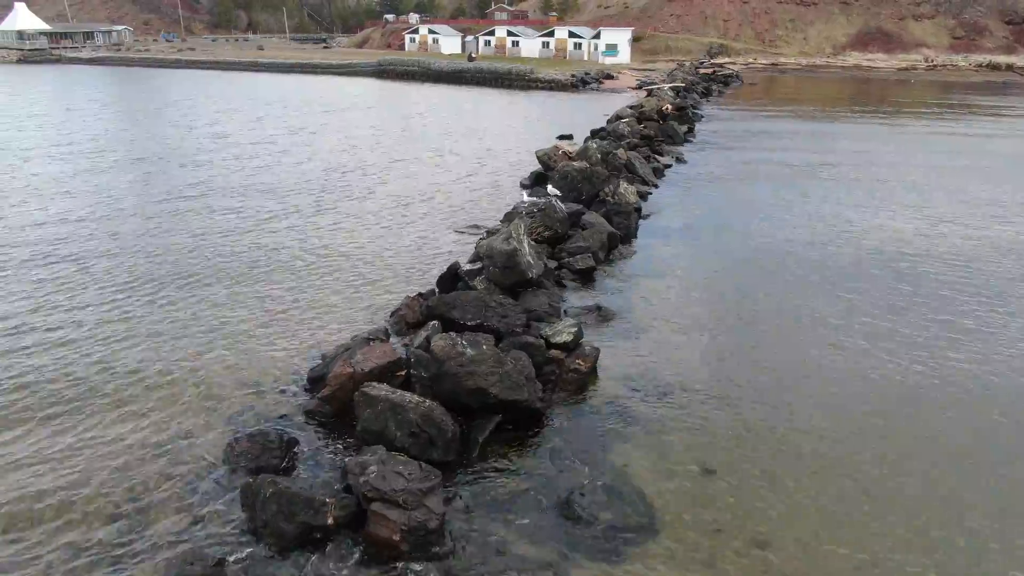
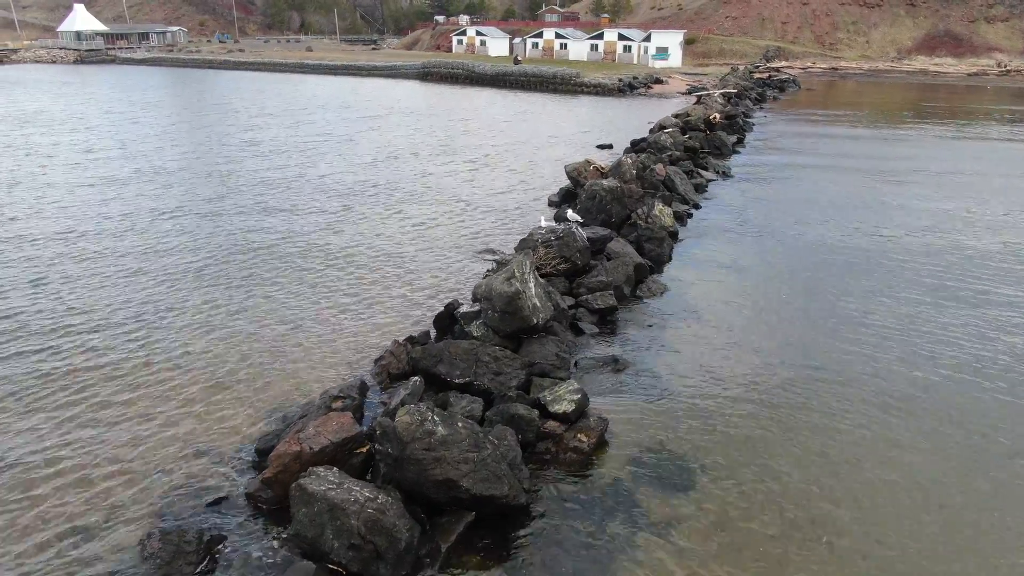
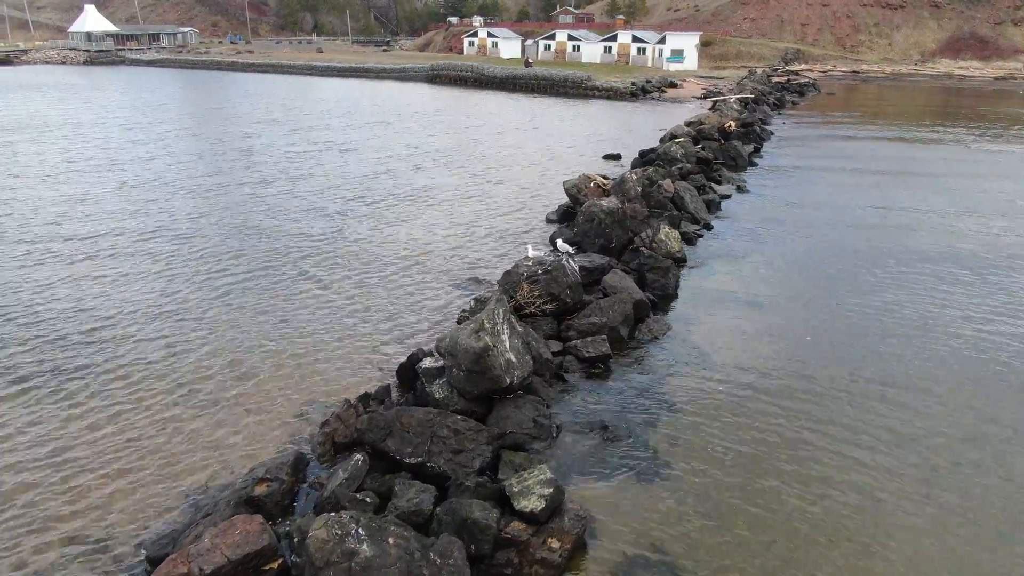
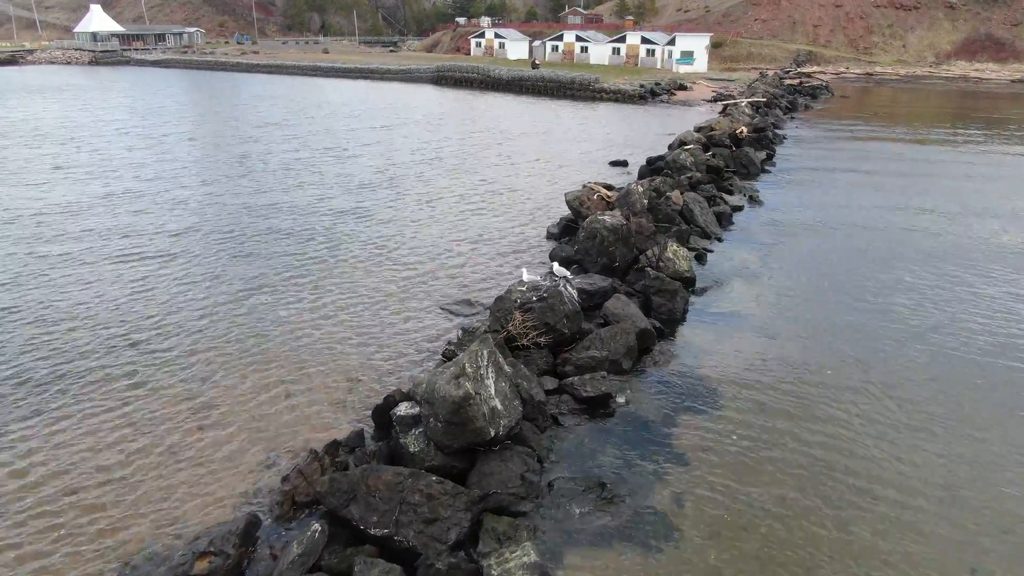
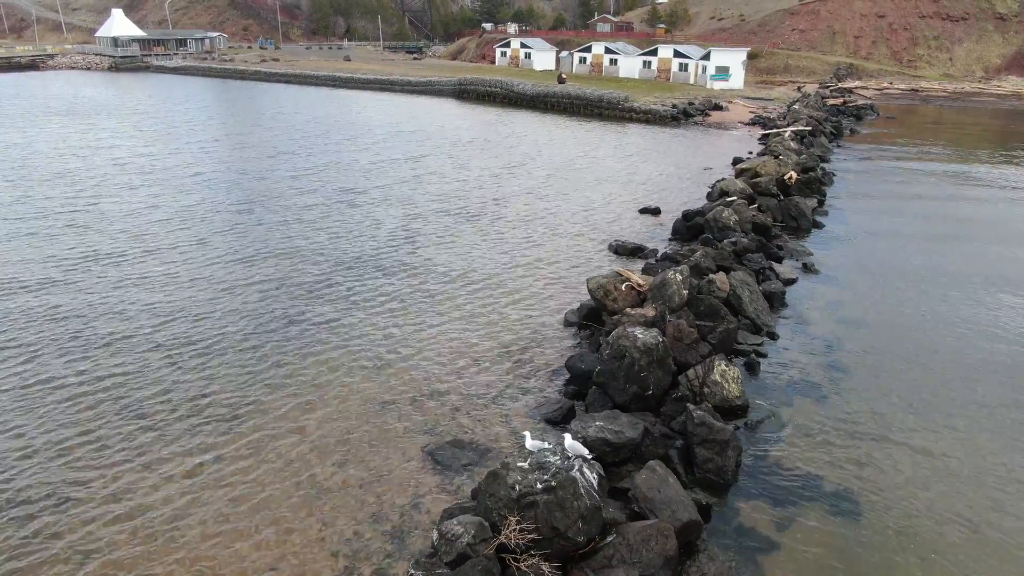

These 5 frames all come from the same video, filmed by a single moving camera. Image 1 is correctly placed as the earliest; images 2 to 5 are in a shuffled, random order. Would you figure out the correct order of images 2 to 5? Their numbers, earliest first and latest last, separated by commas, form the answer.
2, 3, 4, 5
